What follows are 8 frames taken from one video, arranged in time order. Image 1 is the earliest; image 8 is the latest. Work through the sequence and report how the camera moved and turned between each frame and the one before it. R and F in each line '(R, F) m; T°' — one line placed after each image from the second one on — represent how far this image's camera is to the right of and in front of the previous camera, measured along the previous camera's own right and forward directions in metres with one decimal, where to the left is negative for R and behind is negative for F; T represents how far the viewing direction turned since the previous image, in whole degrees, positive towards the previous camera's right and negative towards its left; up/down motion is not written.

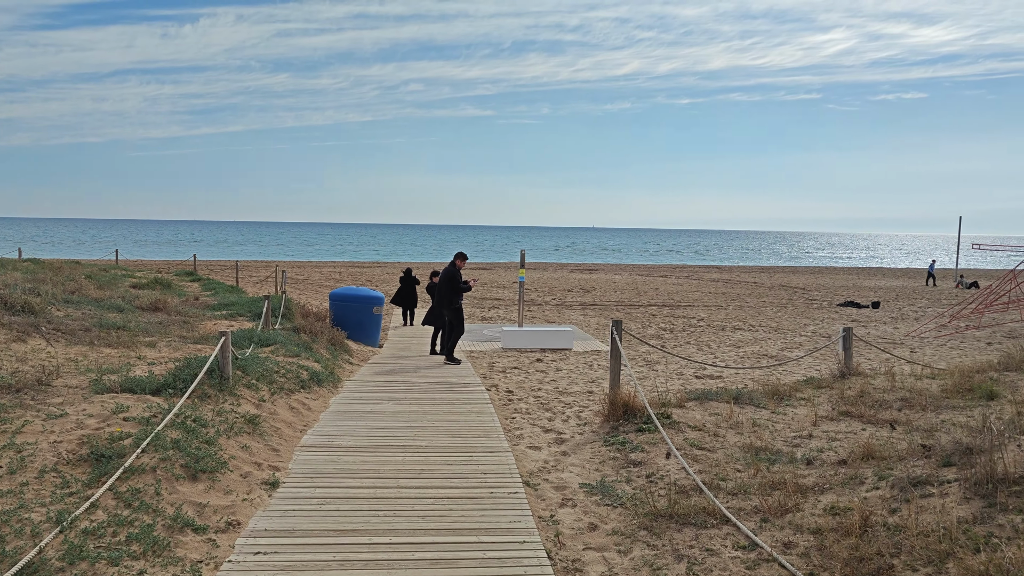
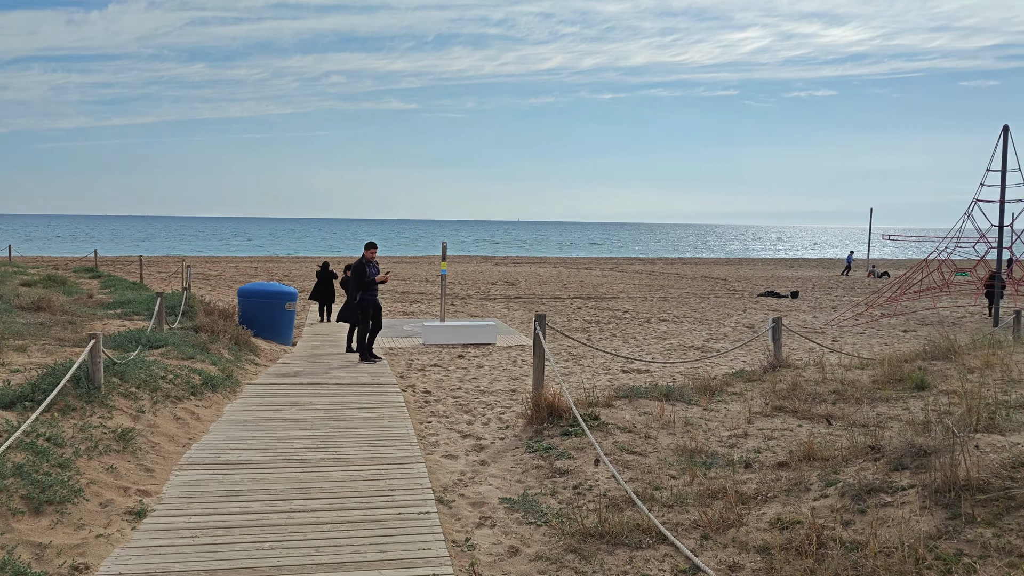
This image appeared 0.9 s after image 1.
(+0.1, +0.6) m; +5°
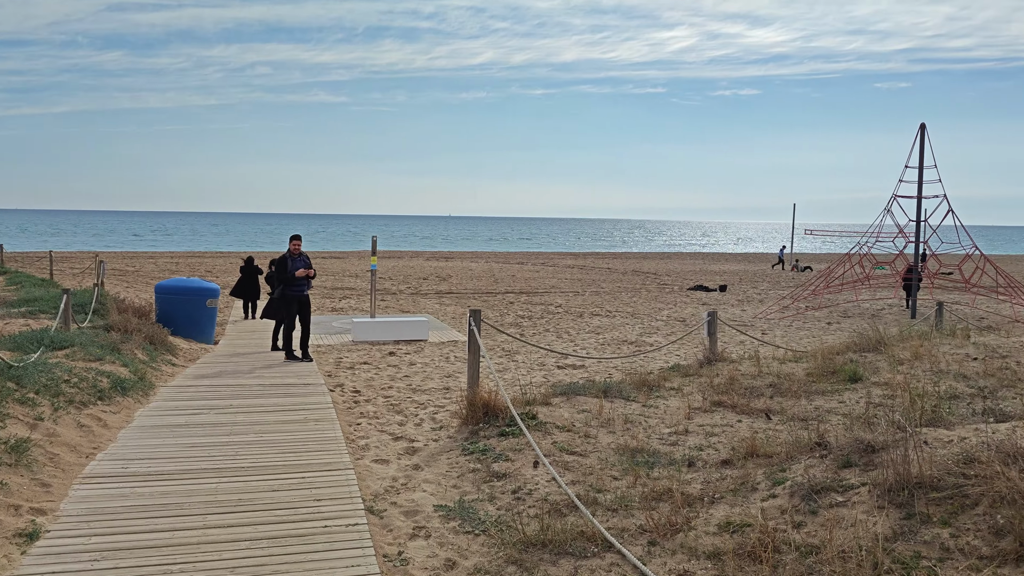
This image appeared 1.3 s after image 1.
(0.0, +0.3) m; +5°
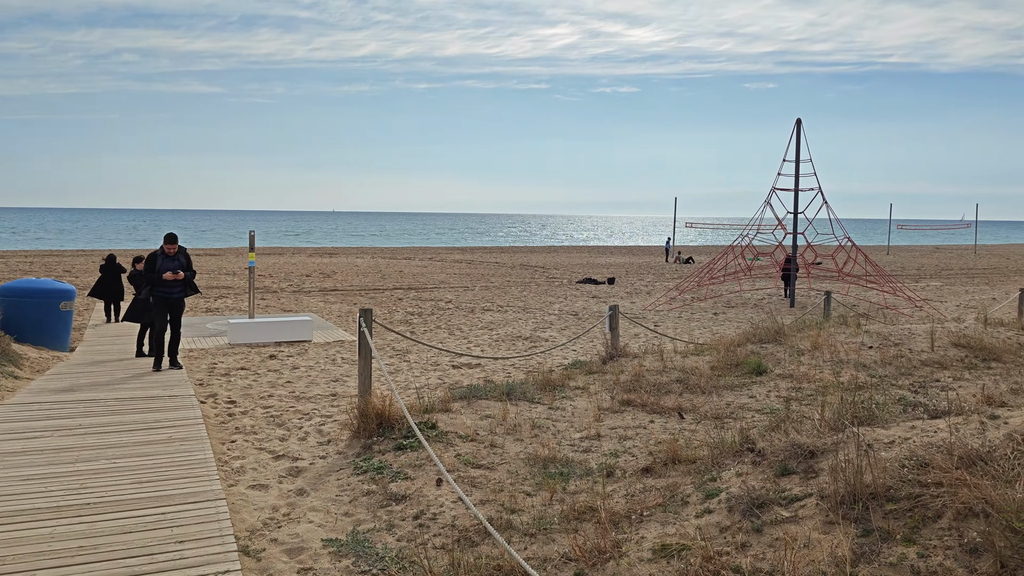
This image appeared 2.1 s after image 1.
(+1.5, -0.3) m; -28°
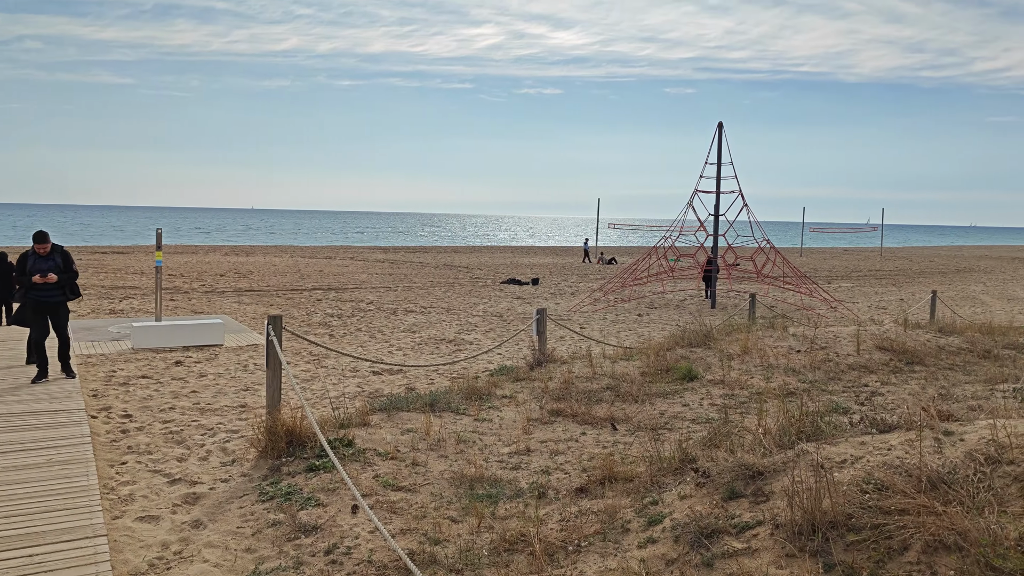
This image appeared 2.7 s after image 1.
(0.0, +0.4) m; +5°
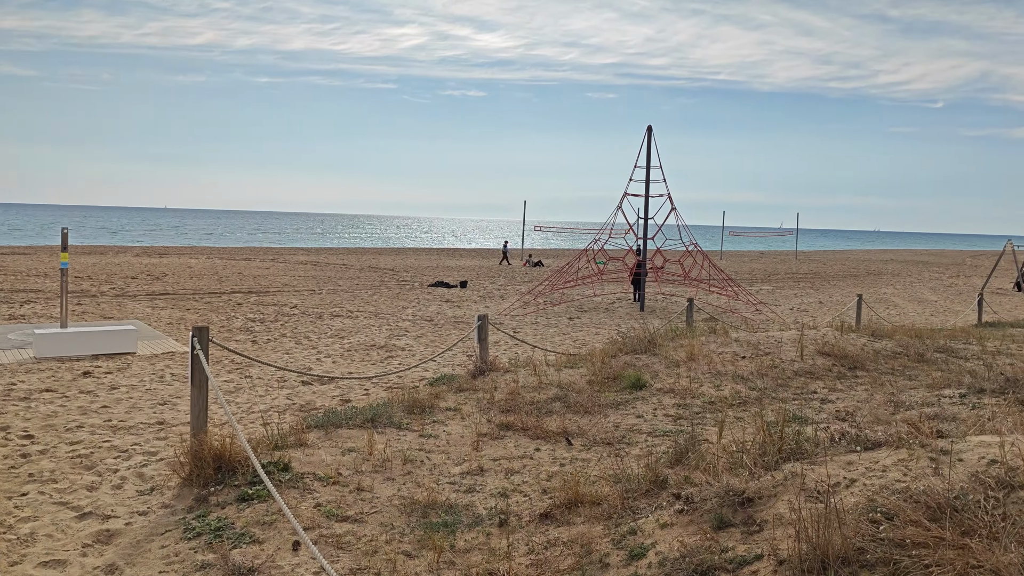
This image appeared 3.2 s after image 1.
(-0.2, +0.3) m; +5°
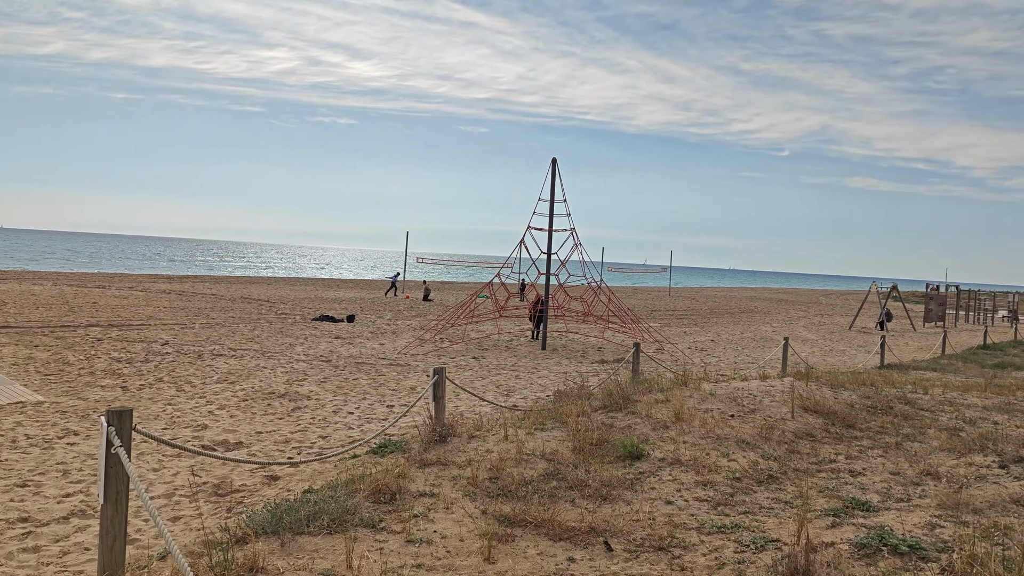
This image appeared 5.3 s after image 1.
(-0.7, +1.2) m; +9°
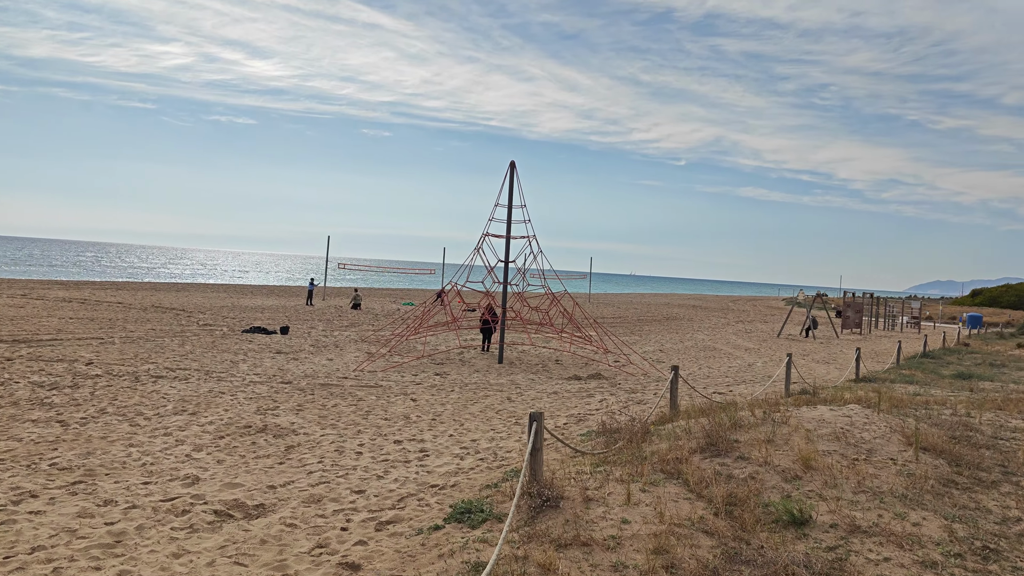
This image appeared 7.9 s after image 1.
(-1.3, +1.3) m; +7°
